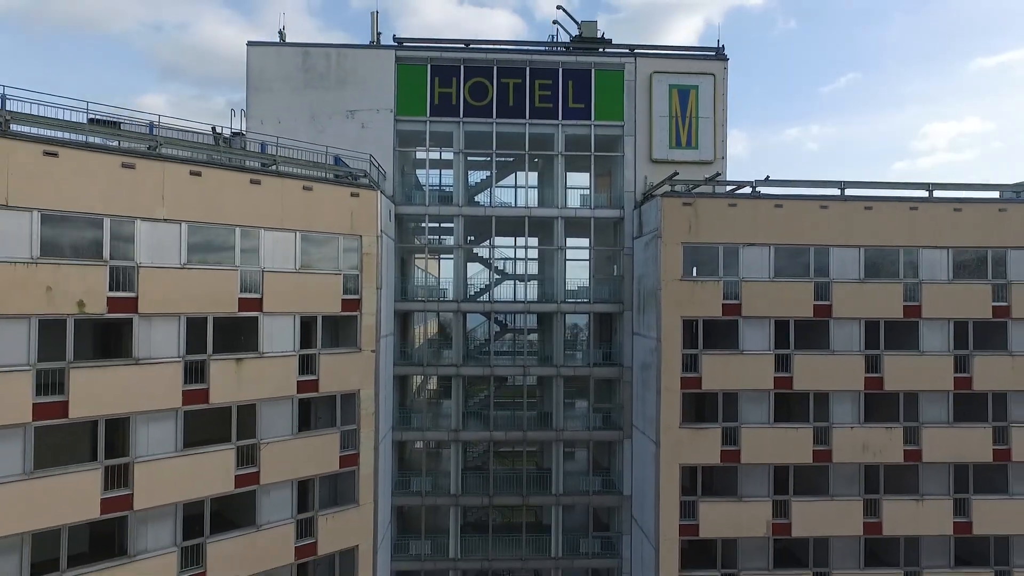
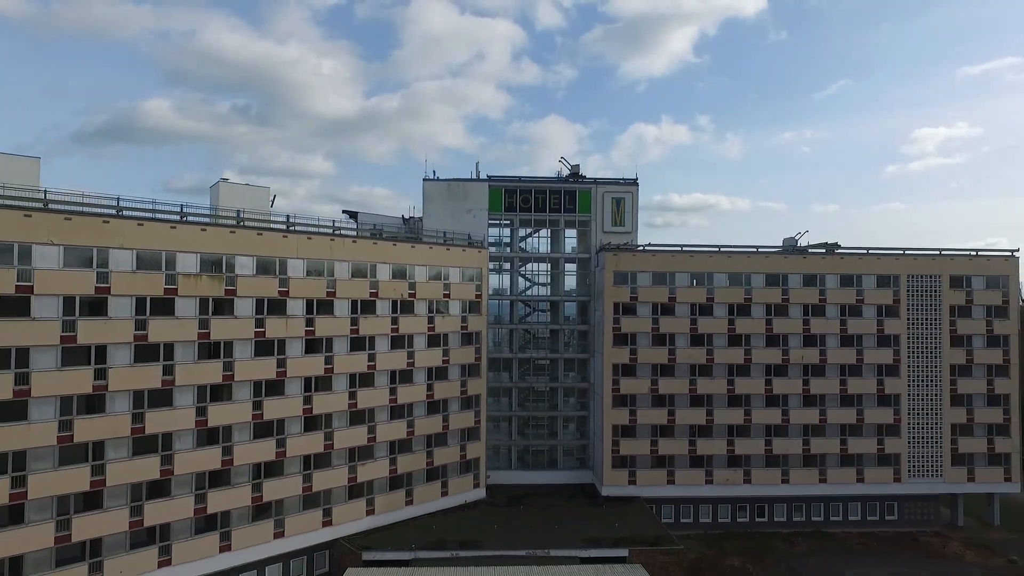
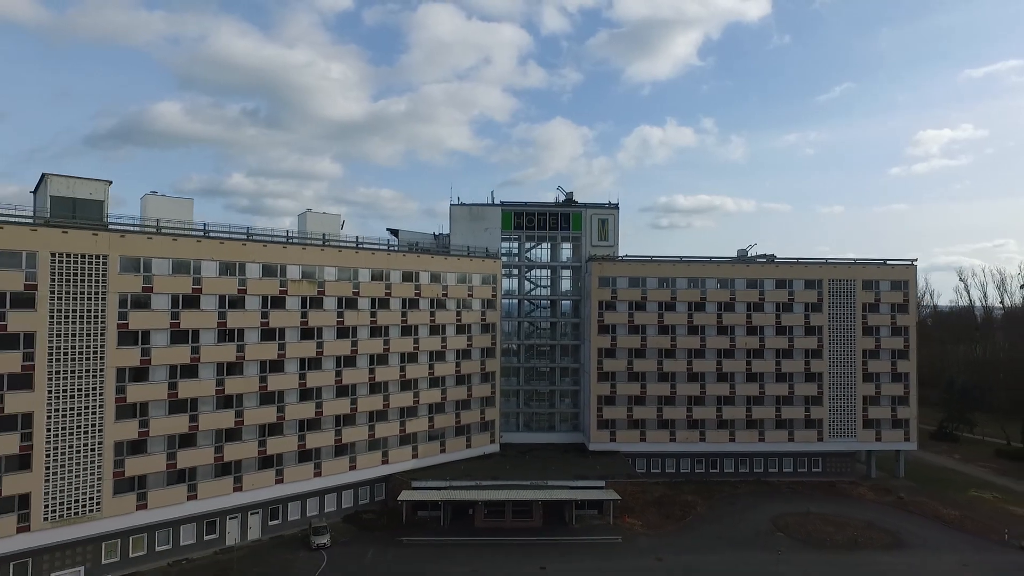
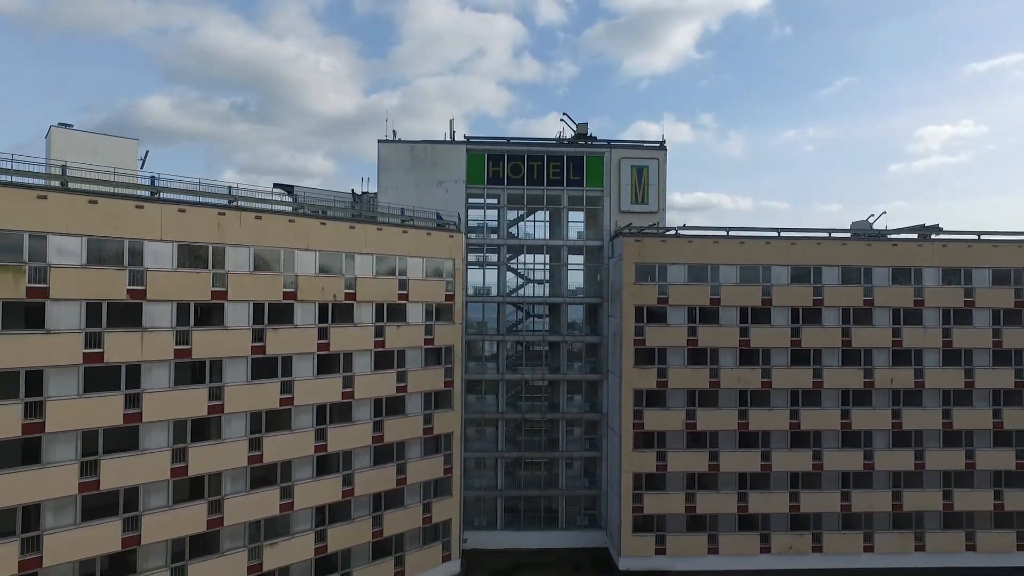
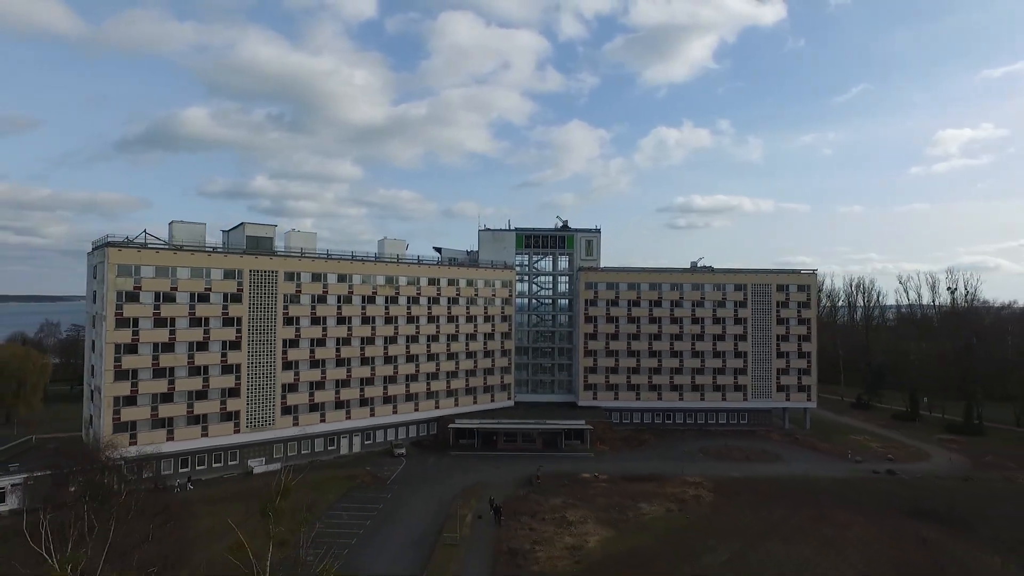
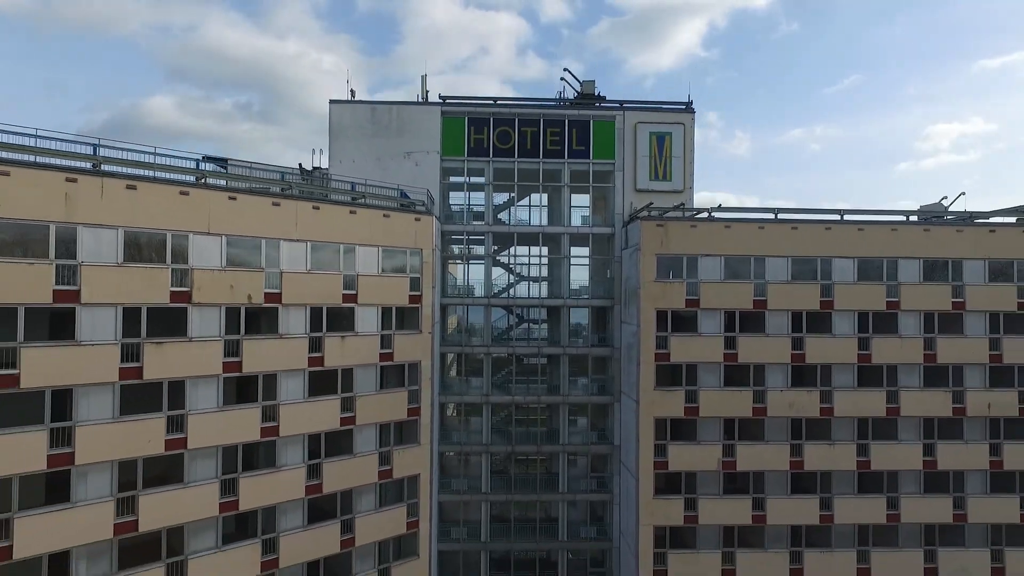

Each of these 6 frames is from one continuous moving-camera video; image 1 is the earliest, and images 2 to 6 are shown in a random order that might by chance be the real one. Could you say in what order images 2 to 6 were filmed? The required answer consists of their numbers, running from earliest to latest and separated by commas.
6, 4, 2, 3, 5
